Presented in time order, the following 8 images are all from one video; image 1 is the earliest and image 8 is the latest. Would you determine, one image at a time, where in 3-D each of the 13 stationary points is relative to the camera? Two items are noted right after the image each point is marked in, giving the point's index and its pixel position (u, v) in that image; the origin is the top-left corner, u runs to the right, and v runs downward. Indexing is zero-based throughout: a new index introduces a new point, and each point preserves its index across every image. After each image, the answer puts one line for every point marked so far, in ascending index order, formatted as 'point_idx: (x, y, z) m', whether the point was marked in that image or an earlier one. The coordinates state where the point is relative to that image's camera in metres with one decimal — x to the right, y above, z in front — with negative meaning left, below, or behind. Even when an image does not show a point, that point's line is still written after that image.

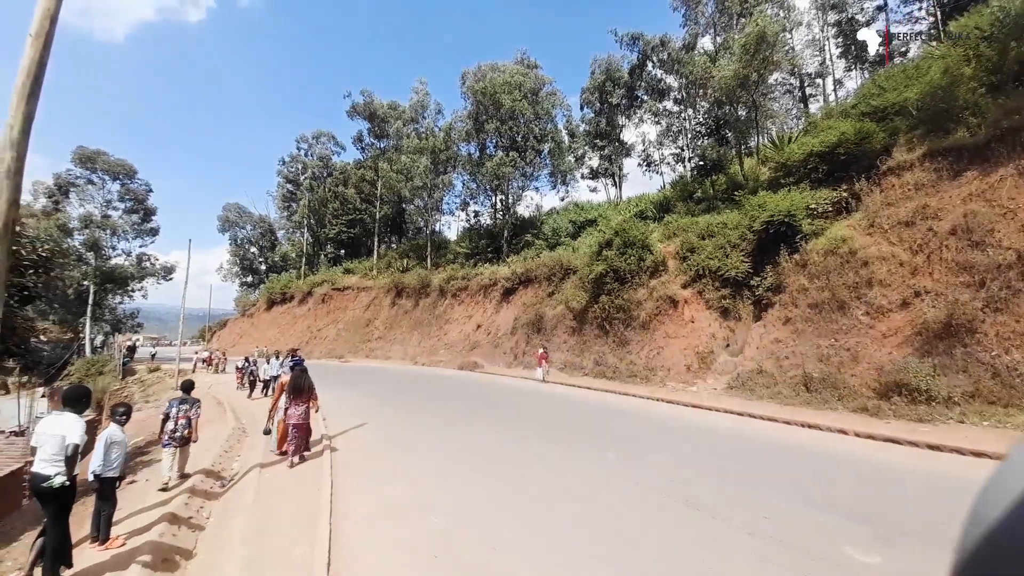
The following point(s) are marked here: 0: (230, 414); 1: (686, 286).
0: (-9.7, -4.4, +13.7) m
1: (+8.4, +0.1, +19.3) m
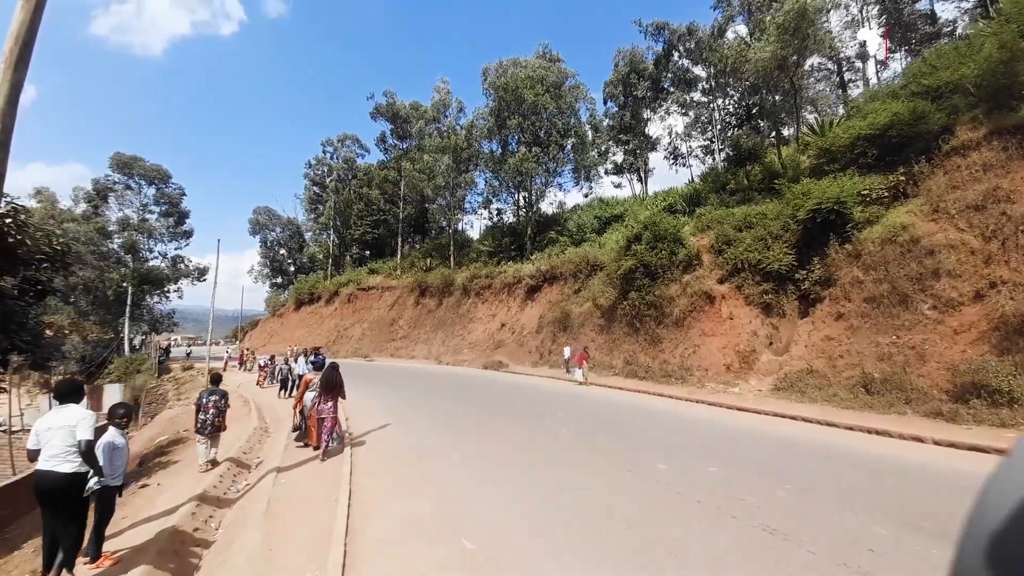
0: (-8.8, -4.3, +13.6) m
1: (+9.6, +0.3, +18.1) m
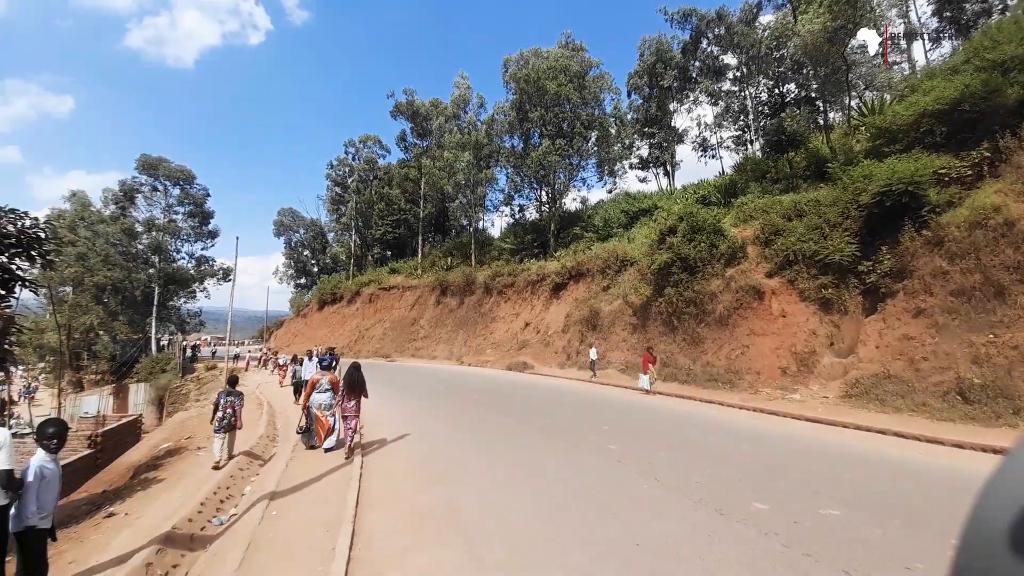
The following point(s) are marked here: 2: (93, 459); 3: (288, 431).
0: (-7.8, -4.2, +12.8) m
1: (+10.7, +0.5, +16.4) m
2: (-10.6, -4.4, +10.1) m
3: (-6.2, -3.9, +11.1) m
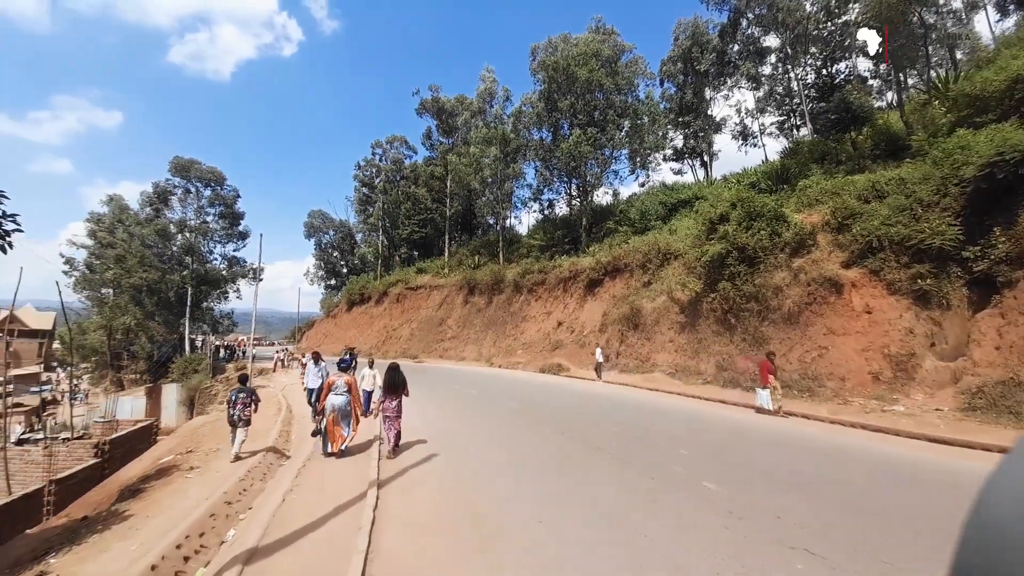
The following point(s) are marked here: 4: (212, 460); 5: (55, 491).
0: (-6.7, -4.0, +11.8) m
1: (+12.0, +0.8, +14.3) m
2: (-9.6, -4.2, +9.3) m
3: (-5.2, -3.8, +10.0) m
4: (-5.8, -3.3, +7.6) m
5: (-9.1, -4.0, +7.8) m
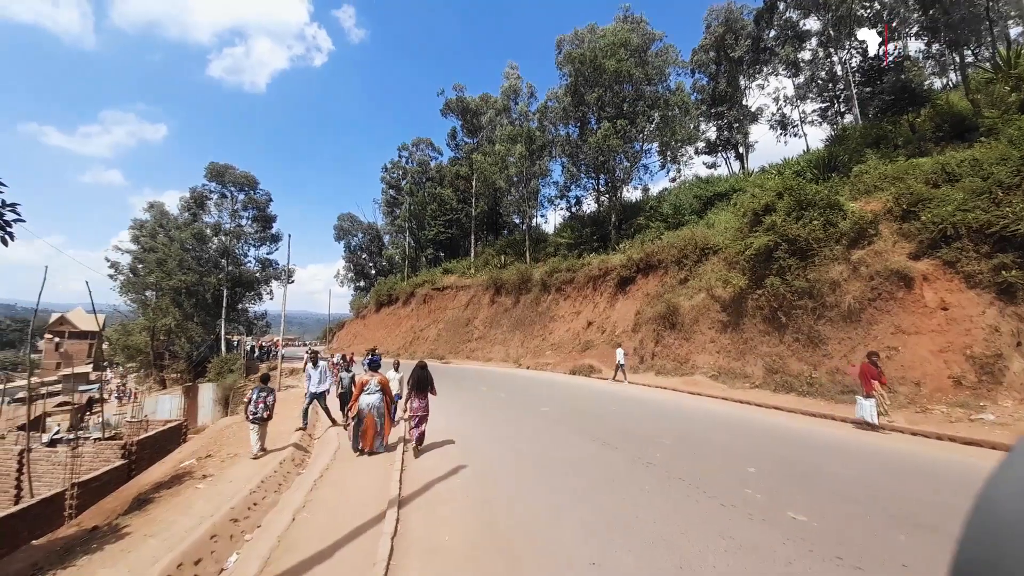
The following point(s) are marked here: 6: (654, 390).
0: (-5.8, -4.0, +11.5) m
1: (+13.0, +1.0, +12.8) m
2: (-8.9, -4.2, +9.2) m
3: (-4.4, -3.7, +9.7) m
4: (-5.2, -3.2, +7.3) m
5: (-8.5, -4.0, +7.7) m
6: (+5.5, -4.0, +15.7) m
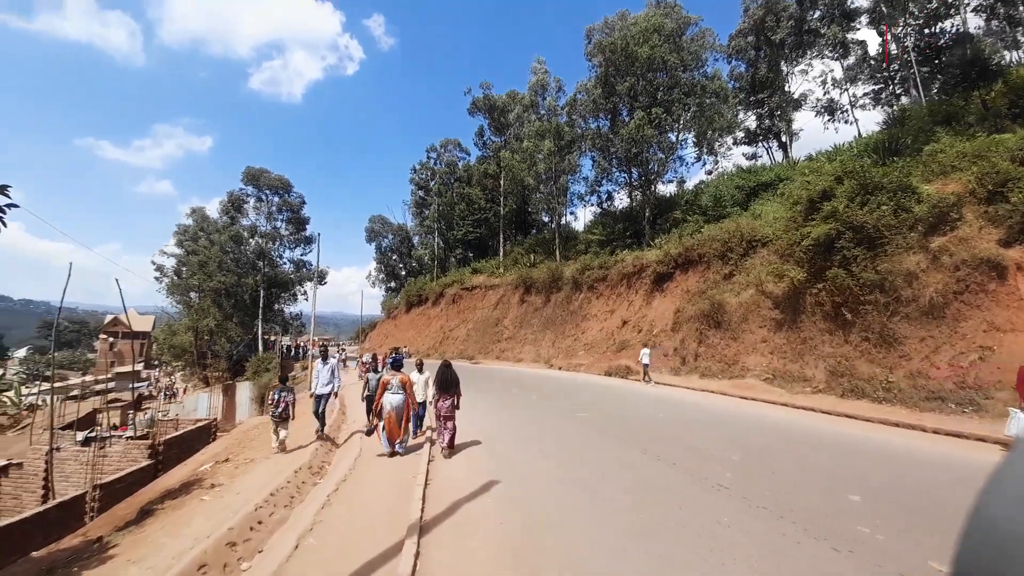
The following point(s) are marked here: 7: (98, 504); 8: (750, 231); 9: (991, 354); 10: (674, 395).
0: (-4.9, -3.9, +11.1) m
1: (+13.9, +1.3, +11.0) m
2: (-8.1, -4.2, +9.0) m
3: (-3.6, -3.6, +9.2) m
4: (-4.5, -3.1, +6.8) m
5: (-7.8, -3.9, +7.5) m
6: (+6.7, -3.8, +14.5) m
7: (-7.7, -4.0, +7.4) m
8: (+11.1, +2.7, +18.6) m
9: (+12.1, -1.7, +10.1) m
10: (+5.9, -3.9, +14.4) m
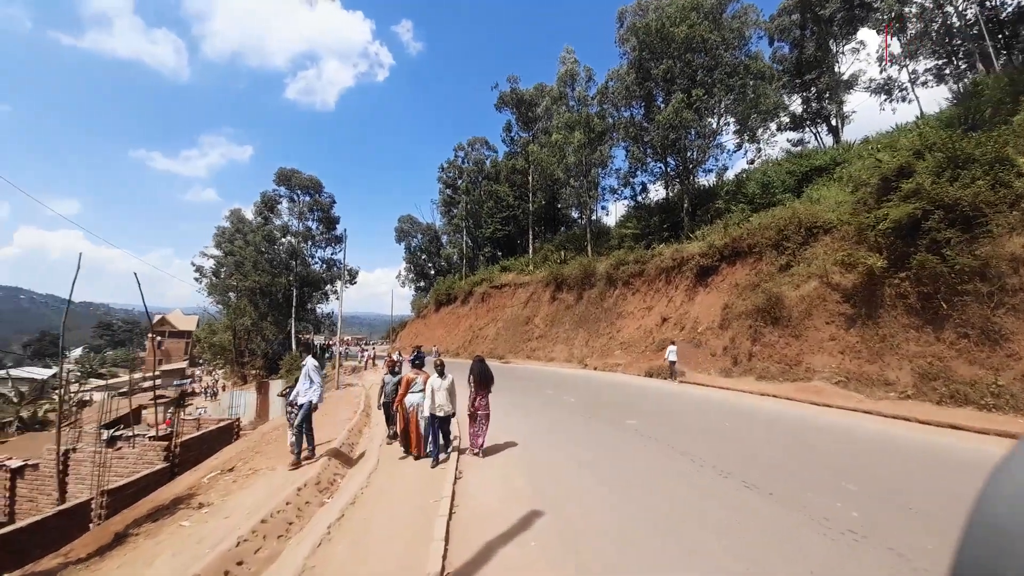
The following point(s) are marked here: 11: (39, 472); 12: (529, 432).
0: (-3.9, -3.7, +10.4) m
1: (+14.8, +1.6, +9.0) m
2: (-7.3, -4.0, +8.5) m
3: (-2.8, -3.4, +8.4) m
4: (-3.9, -2.9, +6.1) m
5: (-7.1, -3.8, +7.0) m
6: (+7.8, -3.5, +12.9) m
7: (-7.0, -3.9, +6.9) m
8: (+12.4, +3.0, +16.7) m
9: (+12.9, -1.3, +8.2) m
10: (+7.1, -3.6, +12.9) m
11: (-10.1, -3.9, +8.5) m
12: (+0.7, -3.7, +10.0) m
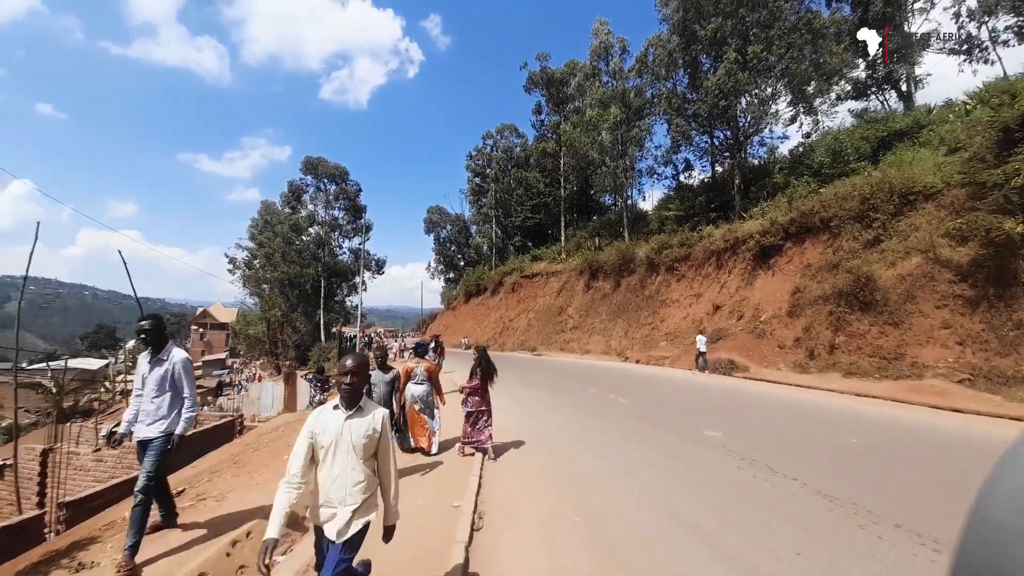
0: (-3.1, -3.2, +9.0) m
1: (+15.4, +2.2, +6.0) m
2: (-6.6, -3.6, +7.4) m
3: (-2.2, -3.0, +6.8) m
4: (-3.4, -2.5, +4.7) m
5: (-6.5, -3.4, +5.8) m
6: (+8.8, -2.9, +10.6) m
7: (-6.5, -3.5, +5.7) m
8: (+13.6, +3.8, +13.9) m
9: (+13.5, -0.7, +5.4) m
10: (+8.0, -3.0, +10.6) m
11: (-9.4, -3.5, +7.5) m
12: (+1.4, -3.2, +8.2) m
